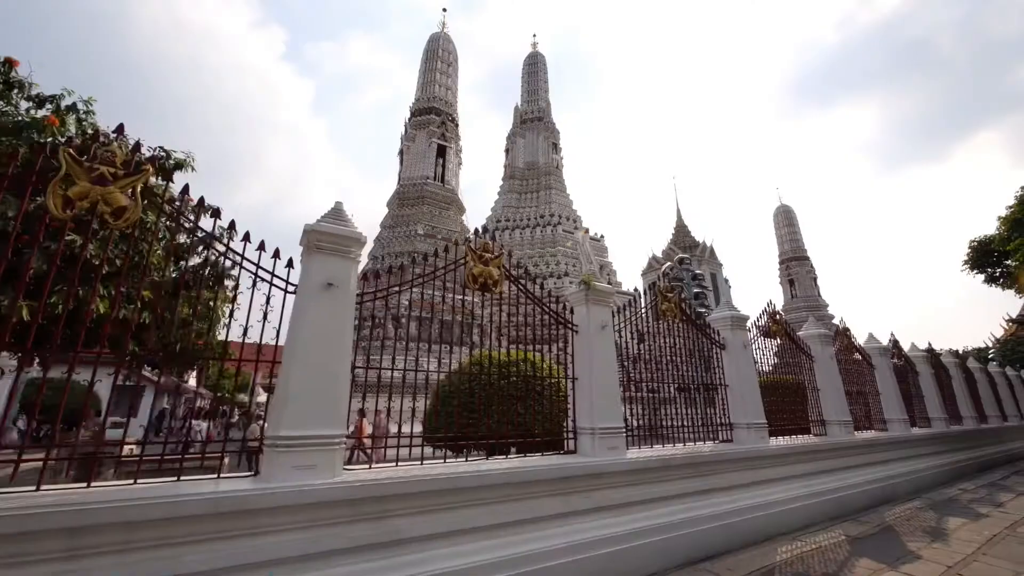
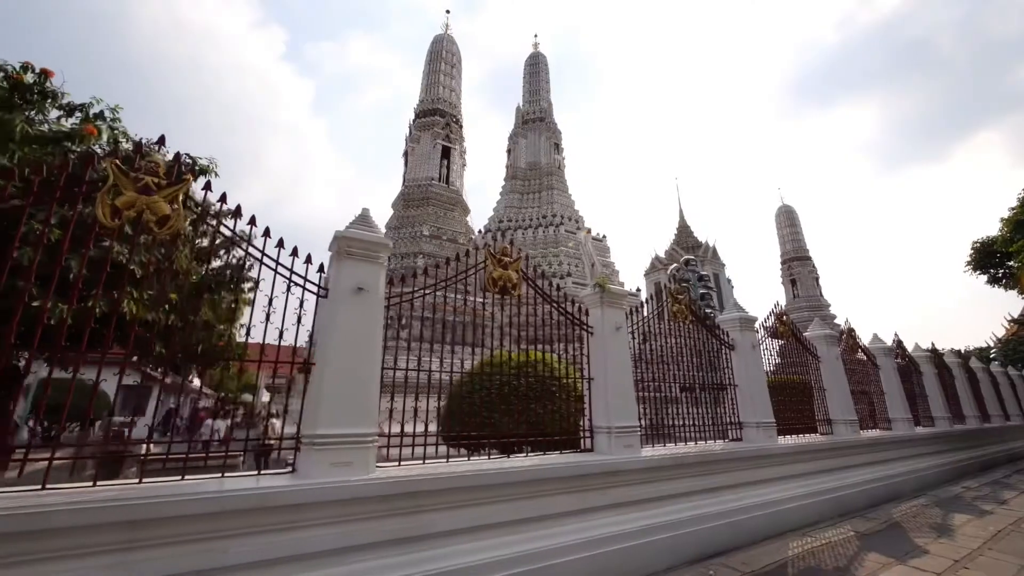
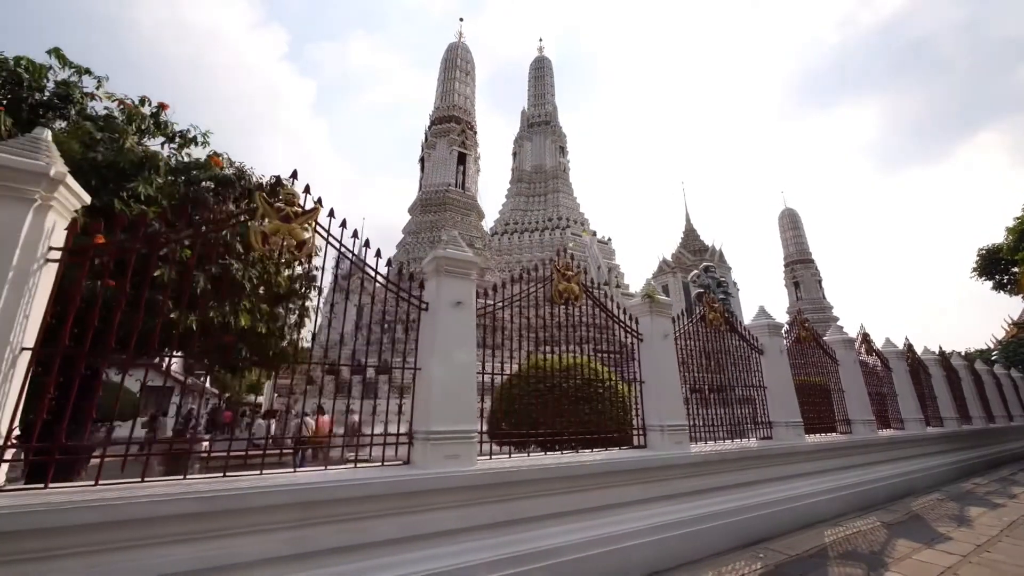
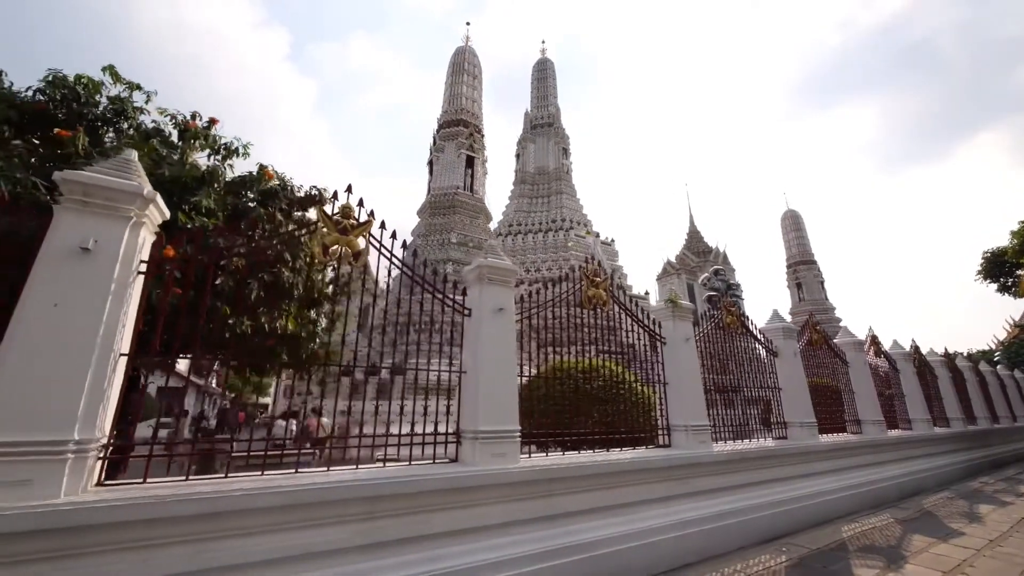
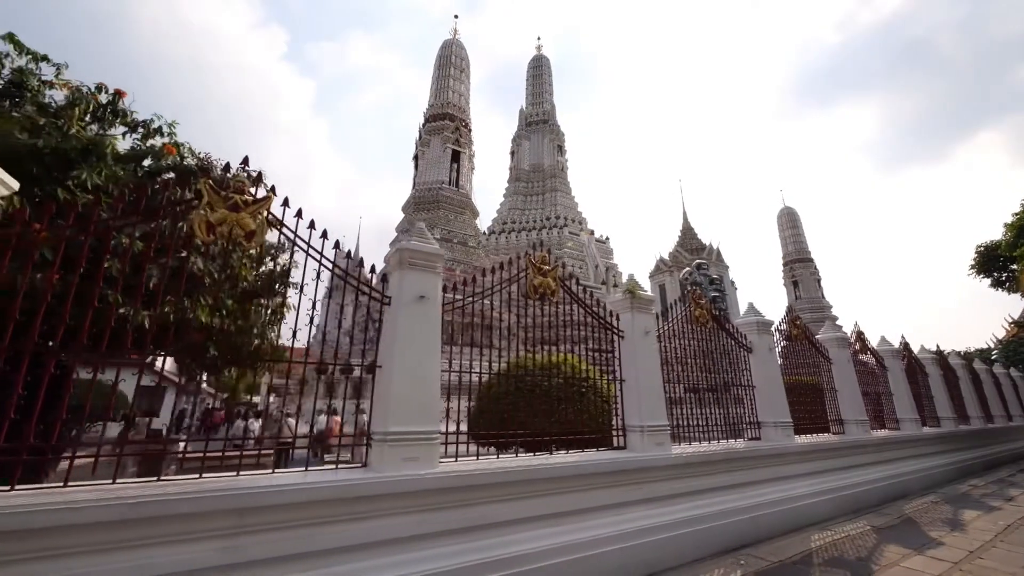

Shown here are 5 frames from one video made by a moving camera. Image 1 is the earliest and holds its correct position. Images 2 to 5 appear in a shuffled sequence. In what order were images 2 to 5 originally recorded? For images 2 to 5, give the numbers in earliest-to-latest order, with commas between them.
2, 5, 3, 4
